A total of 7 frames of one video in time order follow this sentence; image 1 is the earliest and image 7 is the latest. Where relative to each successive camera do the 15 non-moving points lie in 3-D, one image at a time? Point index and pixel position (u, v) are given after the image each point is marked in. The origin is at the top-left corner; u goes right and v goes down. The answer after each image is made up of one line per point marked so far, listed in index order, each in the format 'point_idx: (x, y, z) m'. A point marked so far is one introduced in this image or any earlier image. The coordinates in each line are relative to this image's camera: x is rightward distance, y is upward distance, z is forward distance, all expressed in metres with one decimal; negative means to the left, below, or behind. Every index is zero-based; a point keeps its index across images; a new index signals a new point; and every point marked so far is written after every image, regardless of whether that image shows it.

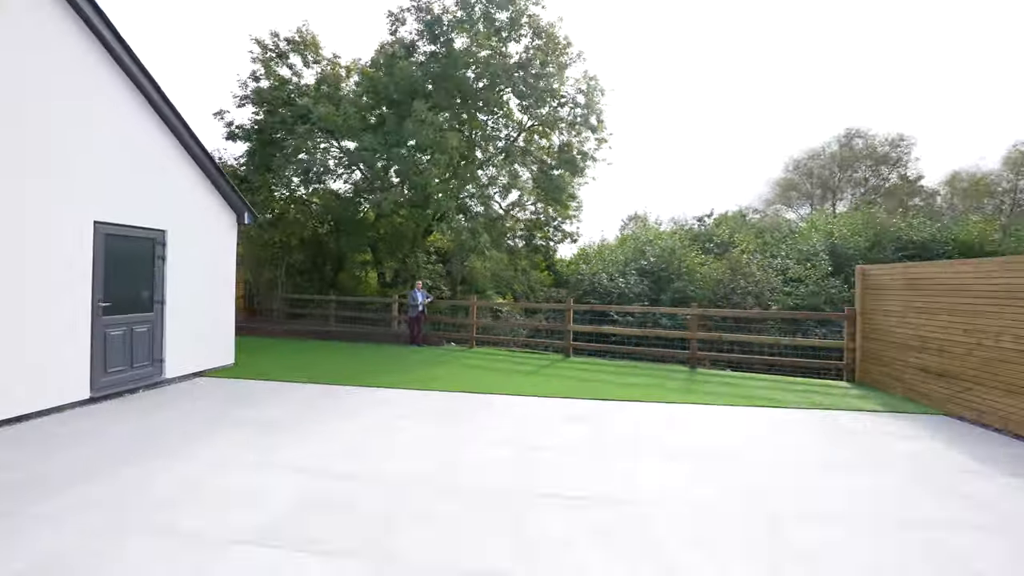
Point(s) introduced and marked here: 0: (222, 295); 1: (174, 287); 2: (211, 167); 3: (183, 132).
0: (-5.6, -0.5, +7.1) m
1: (-5.8, -0.3, +6.2) m
2: (-5.4, +2.0, +6.7) m
3: (-5.6, +2.5, +6.2) m
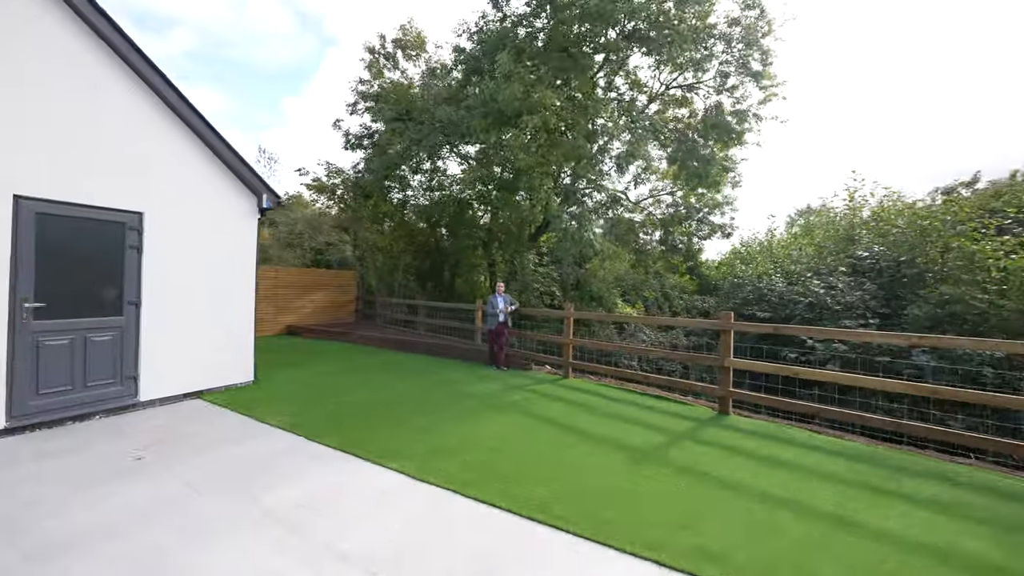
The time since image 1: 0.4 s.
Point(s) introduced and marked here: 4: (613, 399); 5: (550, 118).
0: (-4.2, -0.5, +5.8) m
1: (-4.7, -0.3, +4.9) m
2: (-4.2, +2.0, +5.4) m
3: (-4.5, +2.5, +4.9) m
4: (+1.5, -1.7, +5.6) m
5: (+1.0, +4.4, +9.4) m
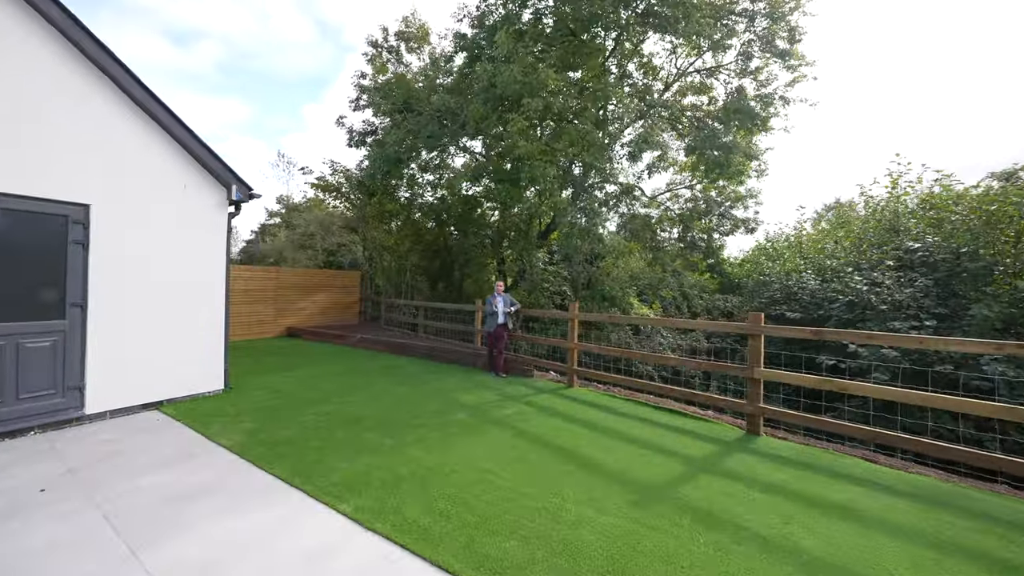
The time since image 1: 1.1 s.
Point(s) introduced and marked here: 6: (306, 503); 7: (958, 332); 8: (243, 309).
0: (-4.3, -0.5, +5.3) m
1: (-4.8, -0.3, +4.4) m
2: (-4.3, +2.0, +4.9) m
3: (-4.6, +2.5, +4.5) m
4: (+1.4, -1.7, +4.8) m
5: (+1.0, +4.4, +8.7) m
6: (-1.6, -1.6, +2.8) m
7: (+7.4, -0.7, +6.2) m
8: (-7.8, -0.6, +10.7) m
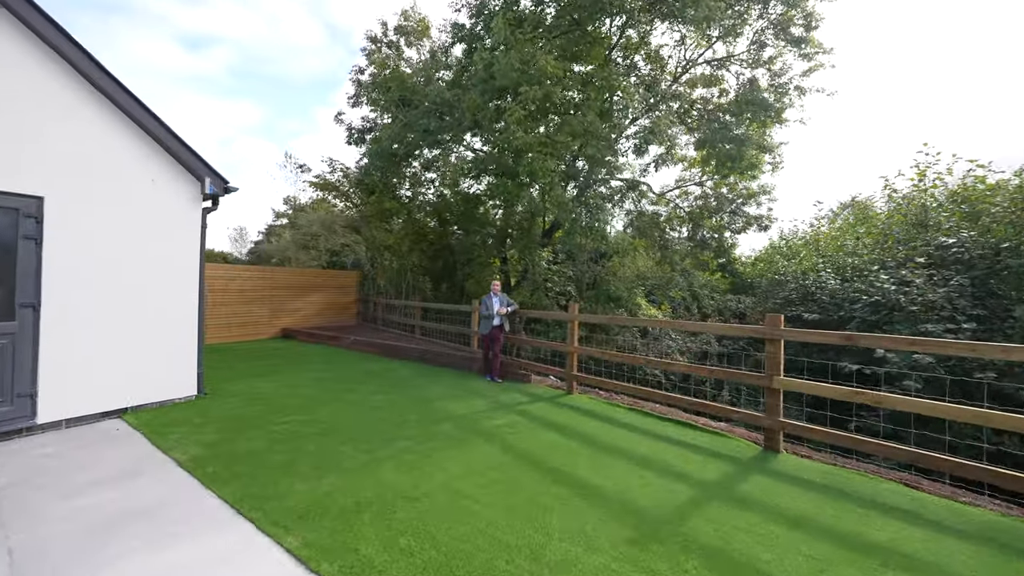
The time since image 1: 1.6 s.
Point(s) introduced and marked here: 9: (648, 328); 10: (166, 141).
0: (-4.4, -0.5, +4.9) m
1: (-5.0, -0.3, +4.1) m
2: (-4.4, +2.1, +4.6) m
3: (-4.7, +2.5, +4.2) m
4: (+1.3, -1.7, +4.4) m
5: (+1.0, +4.4, +8.2) m
6: (-1.7, -1.6, +2.4) m
7: (+7.4, -0.7, +5.6) m
8: (-7.8, -0.6, +10.5) m
9: (+2.0, -0.6, +5.5) m
10: (-4.4, +1.8, +4.6) m
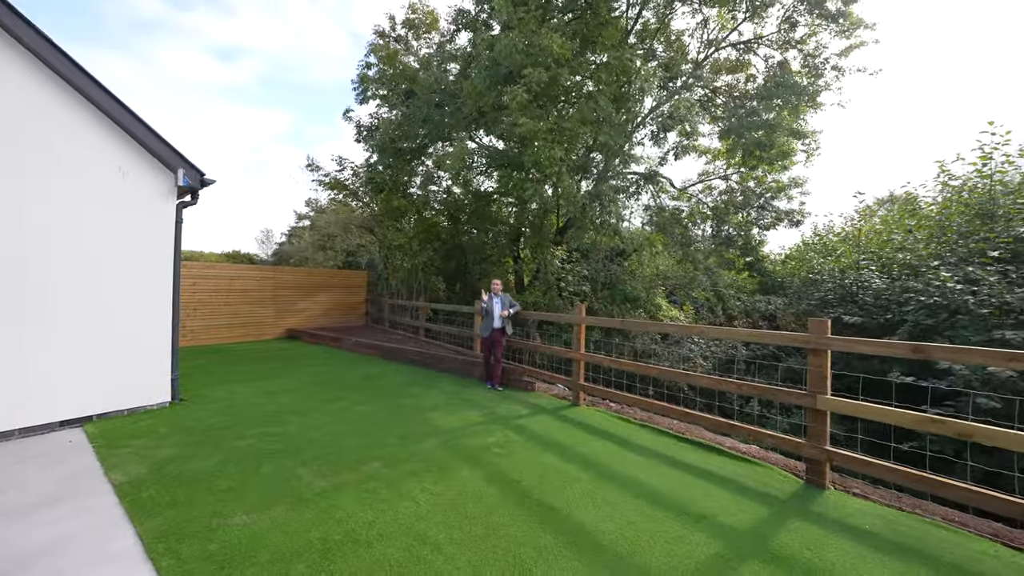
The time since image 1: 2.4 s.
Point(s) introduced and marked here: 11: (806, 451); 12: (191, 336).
0: (-4.5, -0.5, +4.6) m
1: (-5.1, -0.3, +3.8) m
2: (-4.5, +2.1, +4.2) m
3: (-4.8, +2.6, +3.9) m
4: (+1.2, -1.6, +3.8) m
5: (+1.1, +4.4, +7.6) m
6: (-1.9, -1.6, +2.0) m
7: (+7.3, -0.7, +4.6) m
8: (-7.6, -0.6, +10.3) m
9: (+2.0, -0.6, +4.8) m
10: (-4.4, +1.8, +4.3) m
11: (+2.5, -1.4, +3.1) m
12: (-8.3, -1.2, +9.5) m
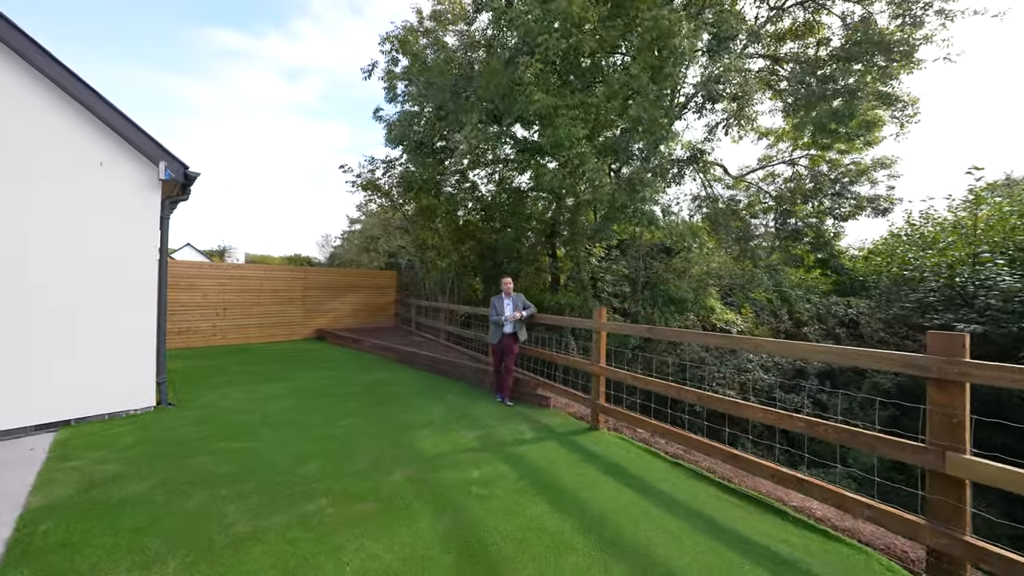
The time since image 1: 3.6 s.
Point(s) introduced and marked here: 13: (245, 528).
0: (-4.4, -0.5, +4.4) m
1: (-5.1, -0.3, +3.7) m
2: (-4.5, +2.1, +4.0) m
3: (-4.9, +2.6, +3.7) m
4: (+1.1, -1.6, +2.8) m
5: (+1.4, +4.4, +6.7) m
6: (-2.3, -1.6, +1.5) m
7: (+7.3, -0.7, +2.9) m
8: (-6.8, -0.6, +10.4) m
9: (+2.0, -0.6, +3.8) m
10: (-4.4, +1.9, +4.1) m
11: (+2.2, -1.3, +2.0) m
12: (-7.6, -1.2, +9.7) m
13: (-1.8, -1.6, +2.5) m
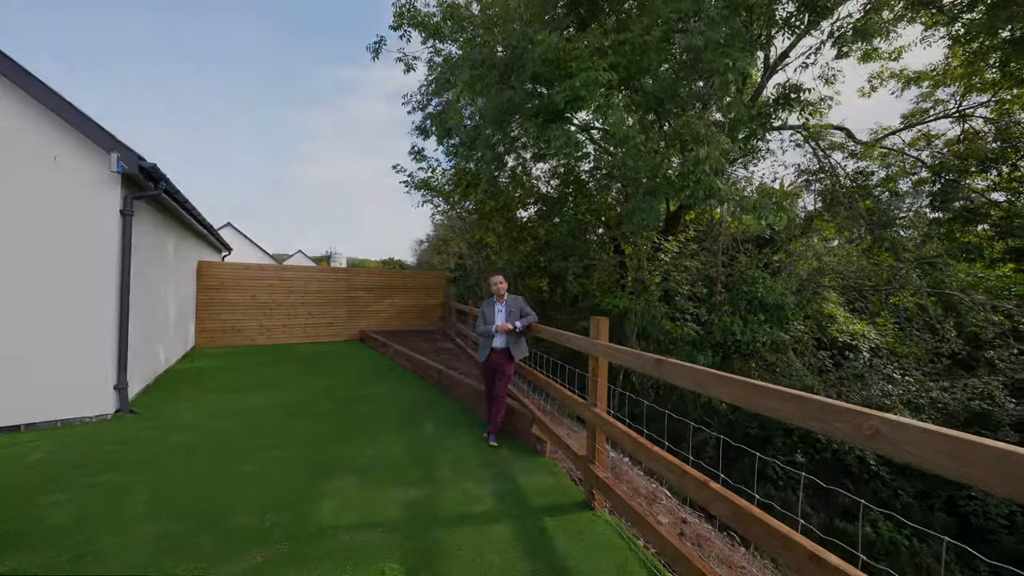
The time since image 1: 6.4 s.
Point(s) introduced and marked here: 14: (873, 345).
0: (-4.6, -0.5, +4.1) m
1: (-5.5, -0.3, +3.6) m
2: (-4.8, +2.1, +3.8) m
3: (-5.2, +2.6, +3.6) m
4: (+0.4, -1.6, +1.3) m
5: (+1.6, +4.4, +5.1) m
6: (-3.2, -1.6, +0.8) m
7: (+6.4, -0.7, 0.0) m
8: (-5.5, -0.6, +10.5) m
9: (+1.5, -0.6, +2.1) m
10: (-4.7, +1.9, +3.9) m
11: (+1.3, -1.3, +0.3) m
12: (-6.5, -1.3, +10.0) m
13: (-2.5, -1.6, +1.6) m
14: (+5.9, -1.0, +6.1) m
